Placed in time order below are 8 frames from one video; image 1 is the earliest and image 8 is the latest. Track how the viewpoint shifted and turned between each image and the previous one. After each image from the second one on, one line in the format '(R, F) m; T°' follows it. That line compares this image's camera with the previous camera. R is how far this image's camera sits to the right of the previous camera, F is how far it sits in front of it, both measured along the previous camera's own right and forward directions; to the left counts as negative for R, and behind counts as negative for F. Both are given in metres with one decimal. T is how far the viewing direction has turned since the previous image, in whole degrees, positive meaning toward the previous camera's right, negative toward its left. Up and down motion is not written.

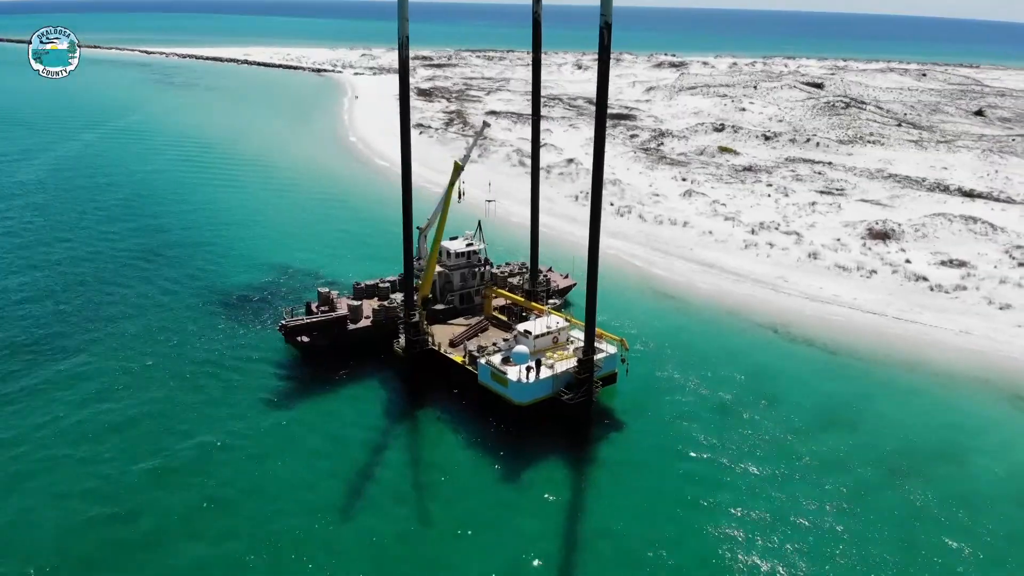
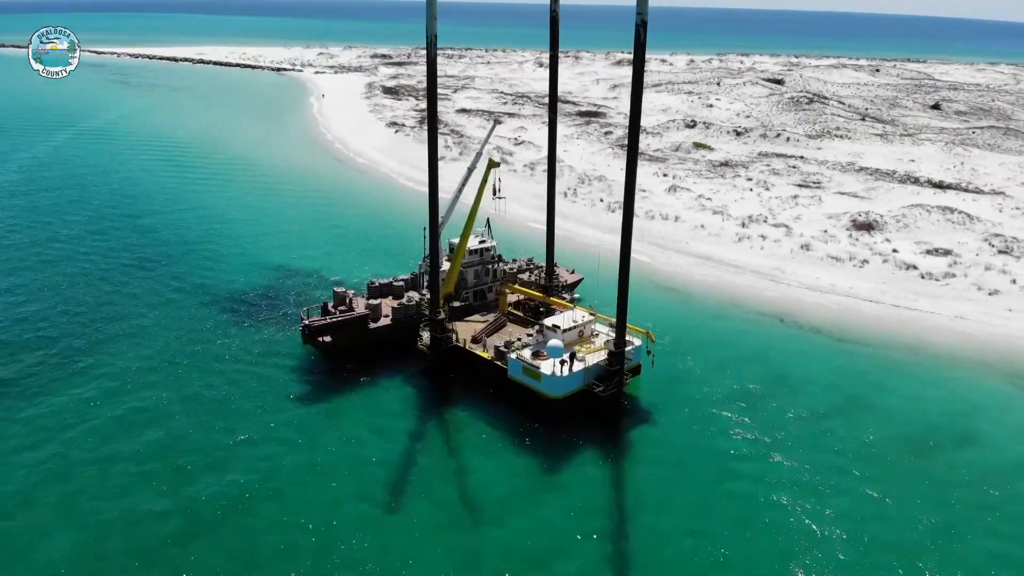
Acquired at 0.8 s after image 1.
(-2.9, -0.4) m; +3°
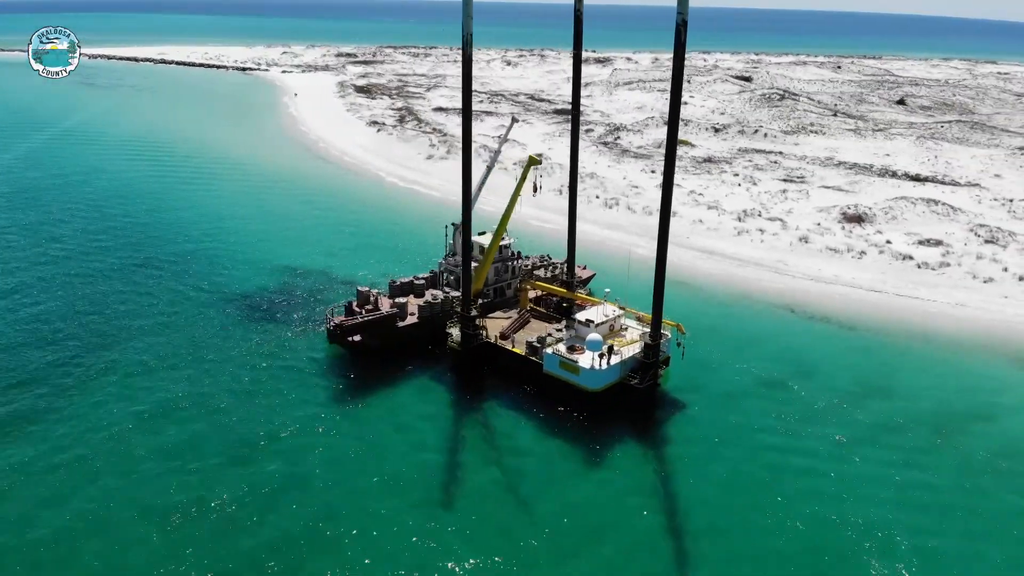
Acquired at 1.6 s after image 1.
(-3.0, -0.5) m; +3°
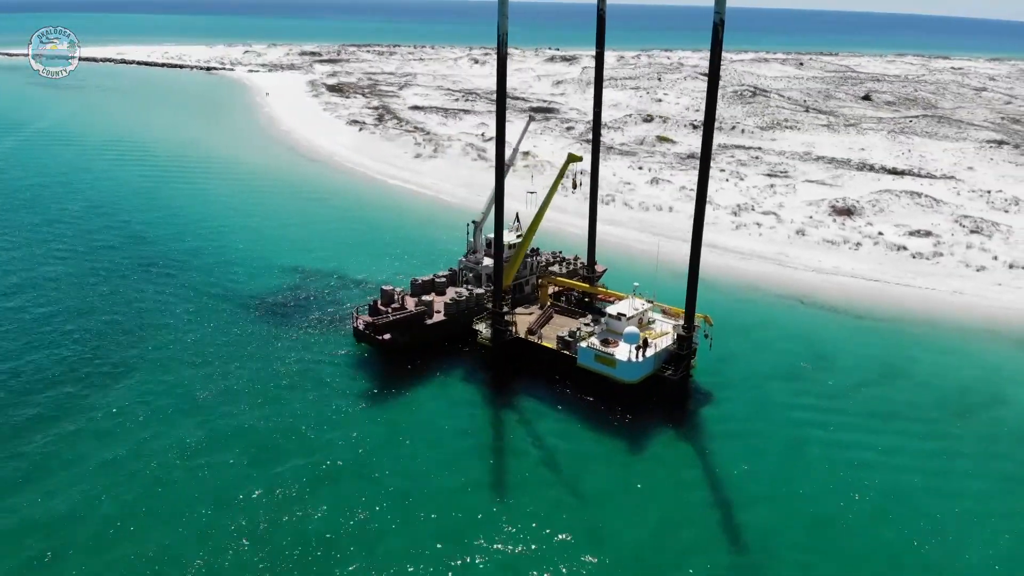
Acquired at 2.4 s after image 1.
(-3.0, -0.5) m; +3°
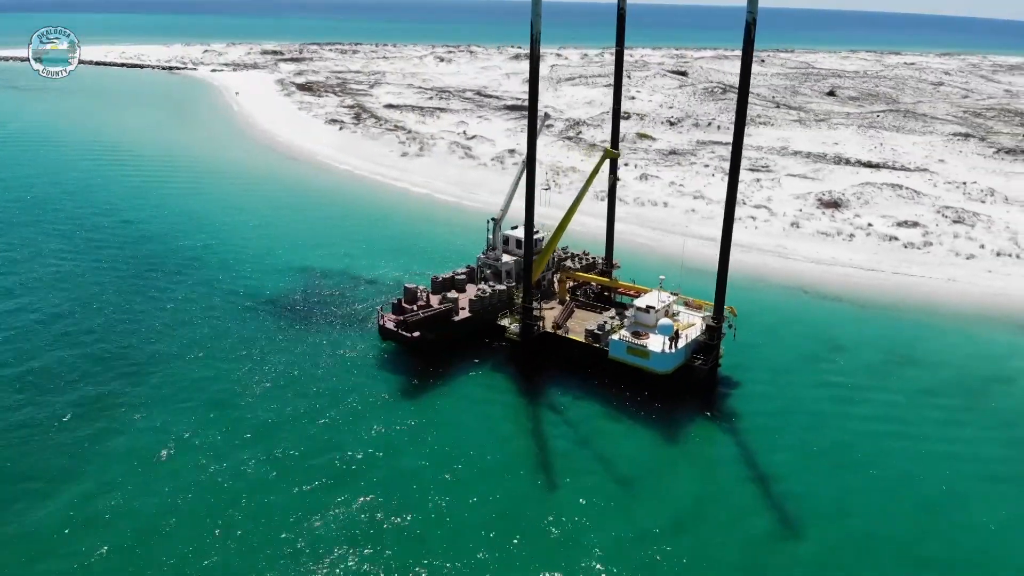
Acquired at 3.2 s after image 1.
(-3.1, -0.5) m; +3°
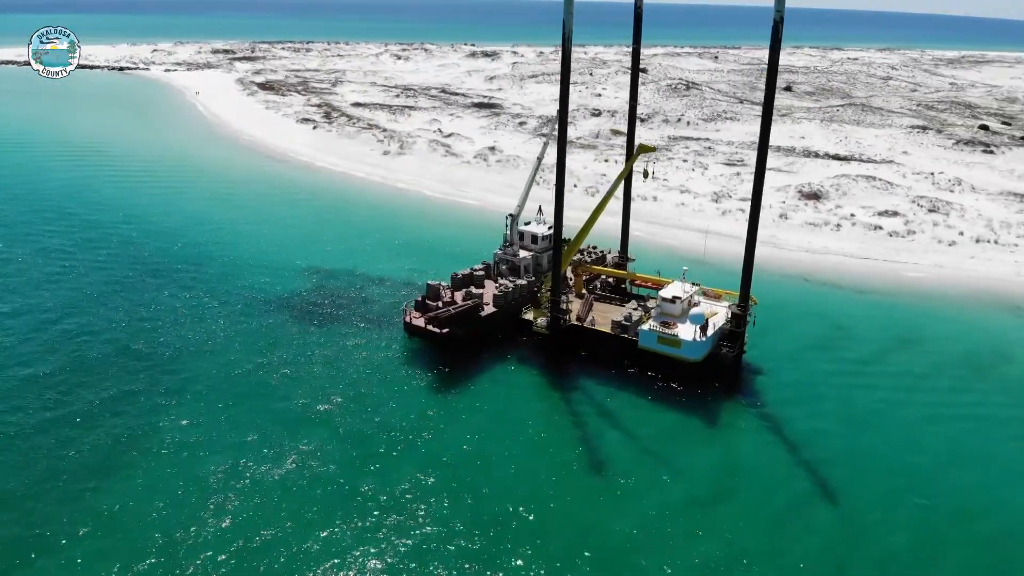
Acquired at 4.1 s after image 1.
(-3.6, -0.6) m; +4°
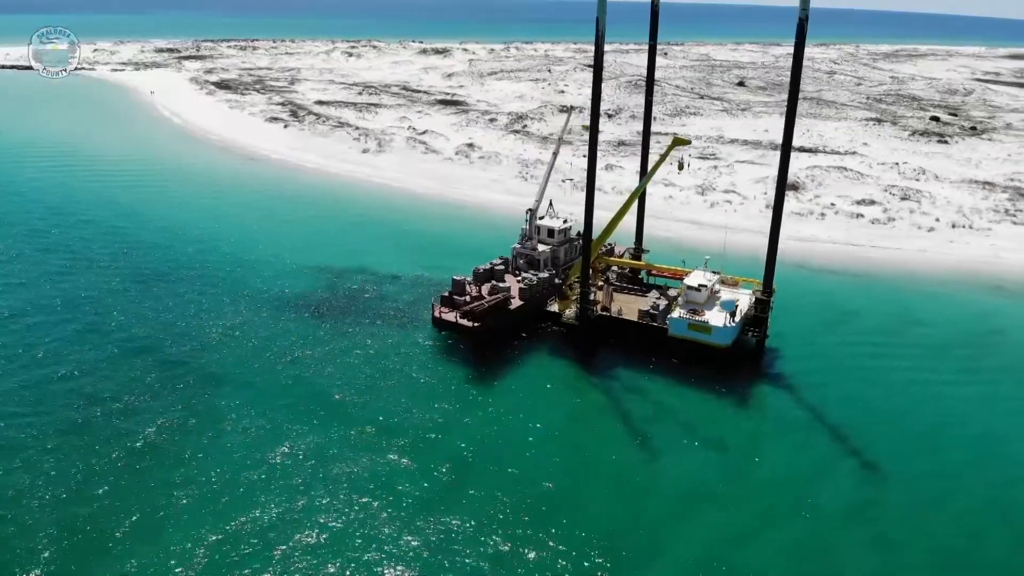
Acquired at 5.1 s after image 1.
(-4.1, -0.7) m; +5°
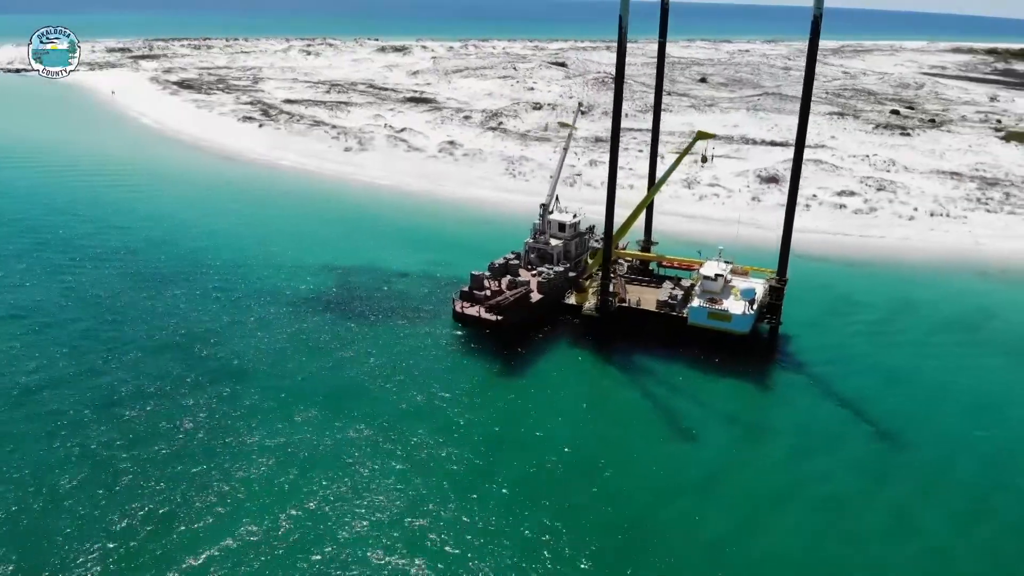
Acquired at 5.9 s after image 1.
(-3.4, -0.6) m; +4°
